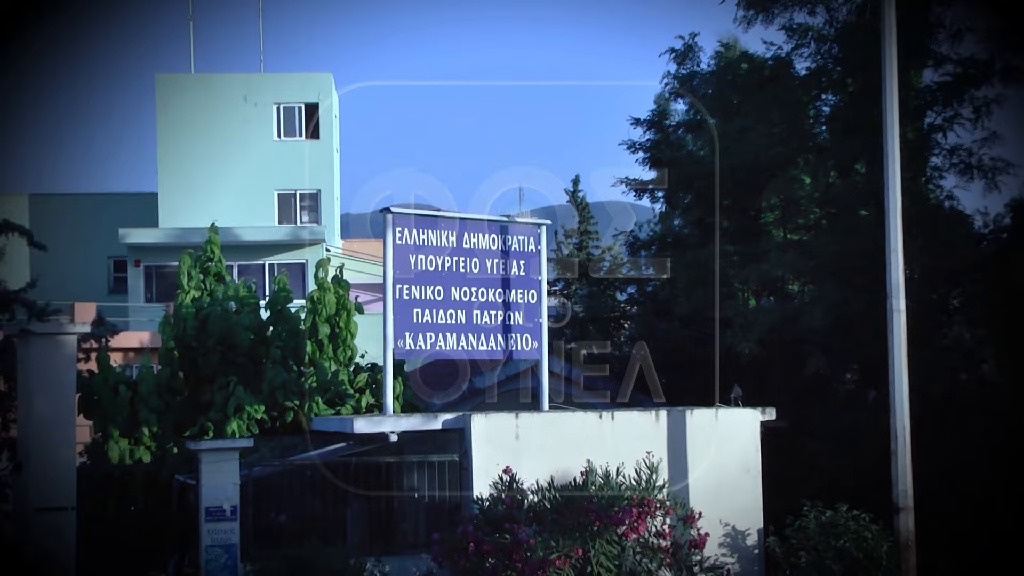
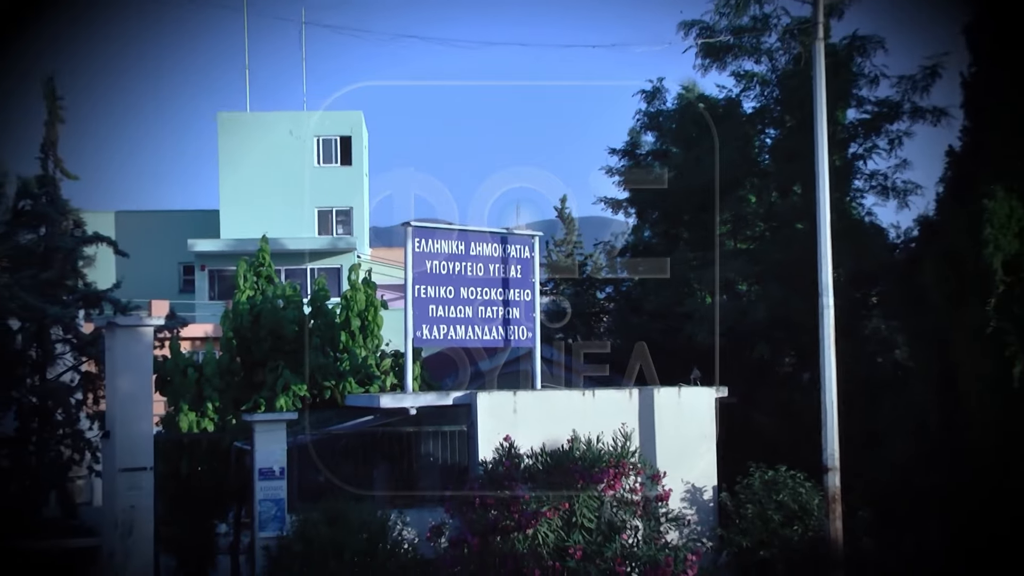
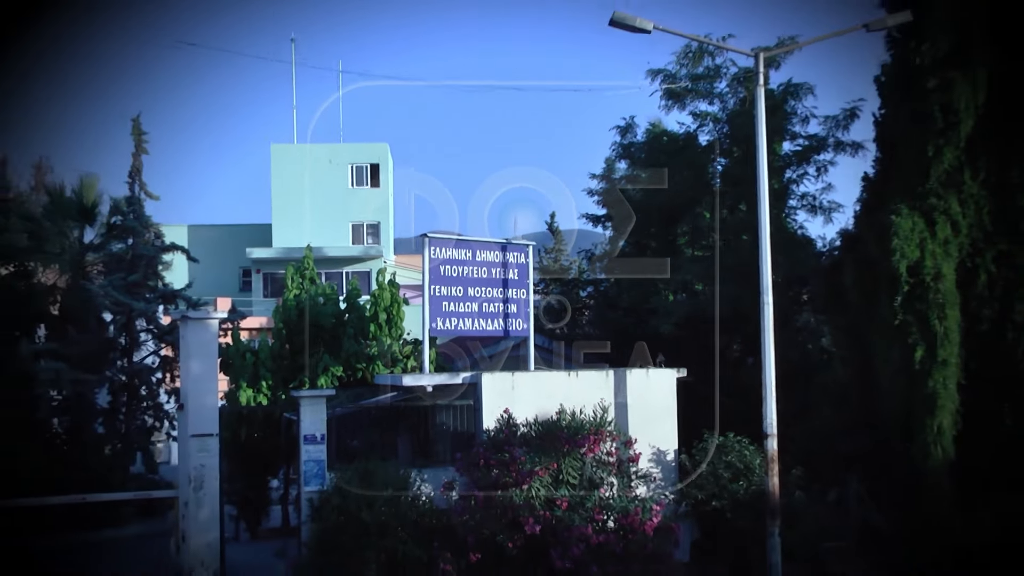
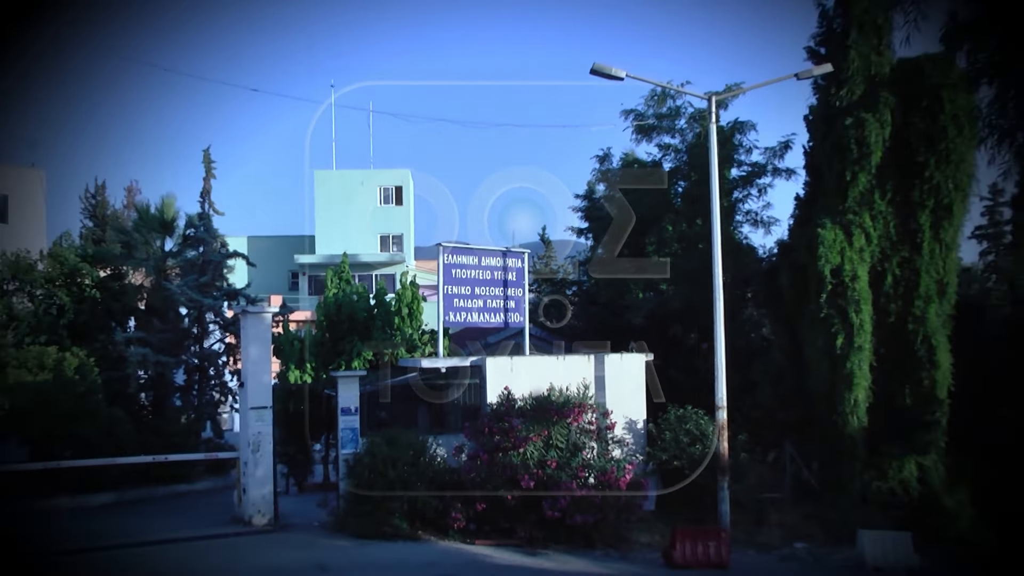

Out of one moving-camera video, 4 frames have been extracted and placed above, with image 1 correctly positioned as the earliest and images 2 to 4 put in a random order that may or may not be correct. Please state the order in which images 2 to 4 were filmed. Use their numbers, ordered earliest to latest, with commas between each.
2, 3, 4
